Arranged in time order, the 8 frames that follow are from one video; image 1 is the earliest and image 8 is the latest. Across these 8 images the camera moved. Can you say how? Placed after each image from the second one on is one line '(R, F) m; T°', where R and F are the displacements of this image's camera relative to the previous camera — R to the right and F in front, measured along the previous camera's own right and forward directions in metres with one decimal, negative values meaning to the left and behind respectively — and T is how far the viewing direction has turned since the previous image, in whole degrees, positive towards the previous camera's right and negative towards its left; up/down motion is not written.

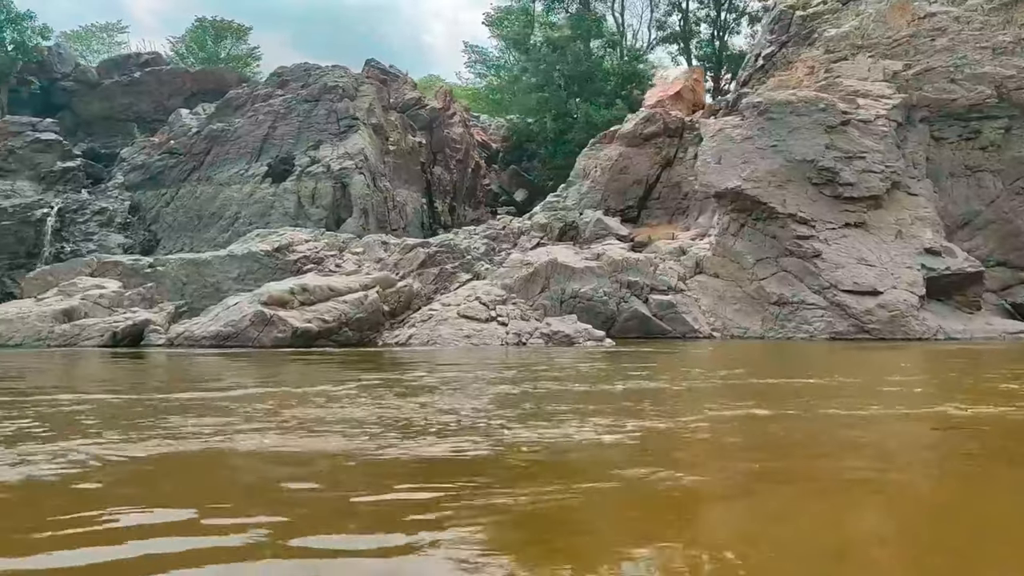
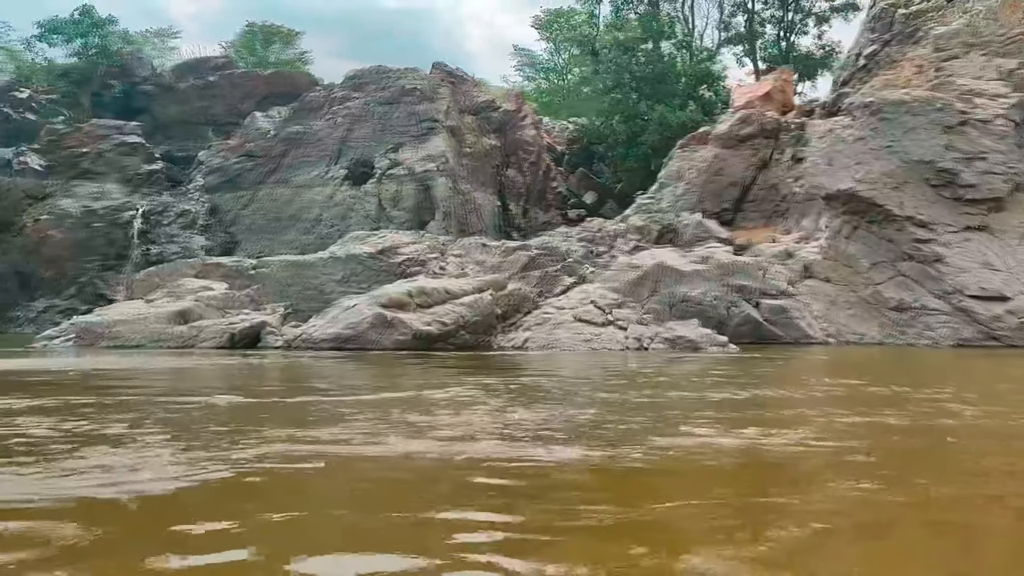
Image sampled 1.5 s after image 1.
(-1.1, +0.2) m; -2°
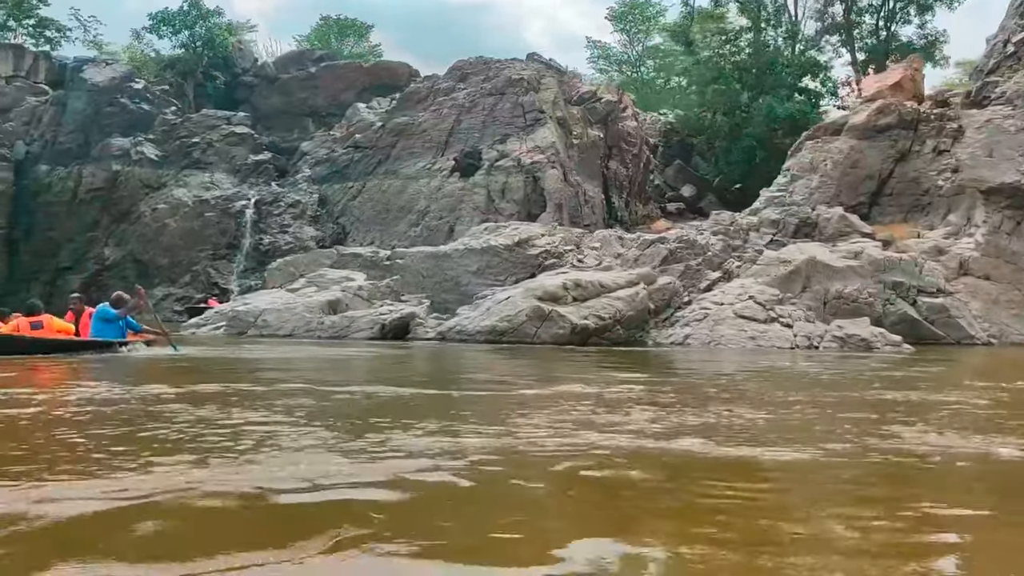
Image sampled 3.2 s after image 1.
(-1.4, +0.3) m; -3°
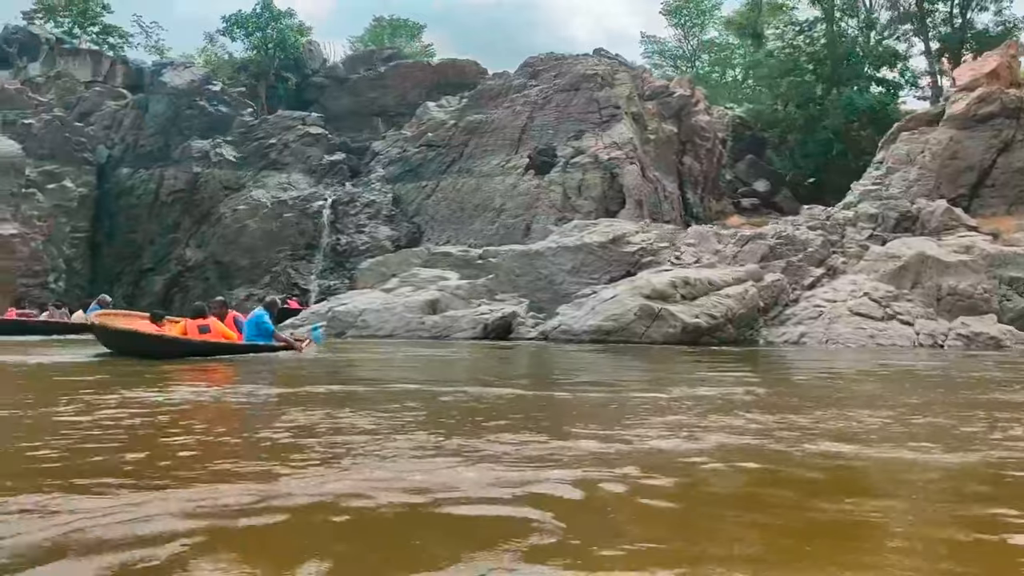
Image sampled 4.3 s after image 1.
(-0.8, +0.2) m; -3°
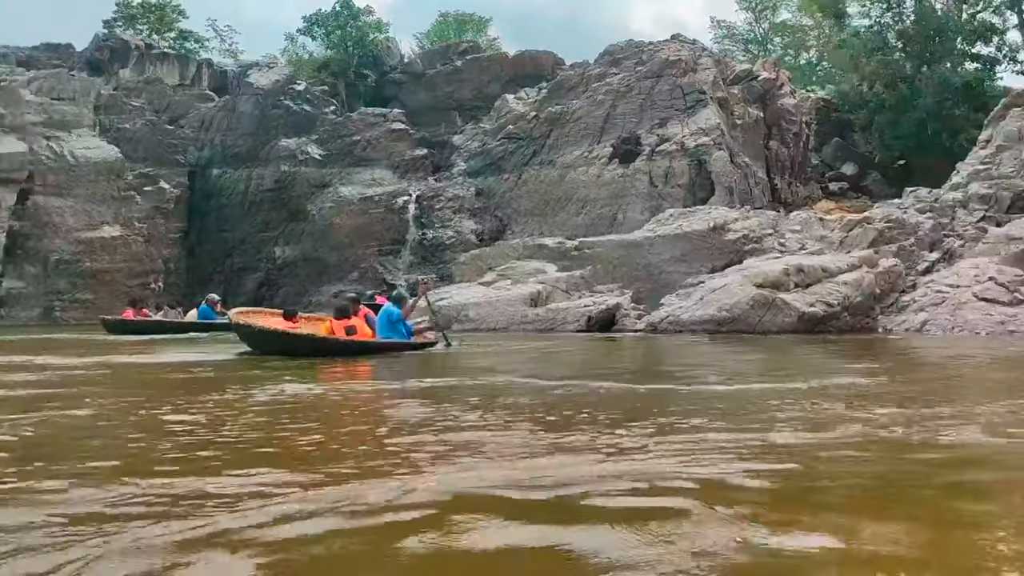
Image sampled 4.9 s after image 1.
(-0.5, +0.2) m; -4°
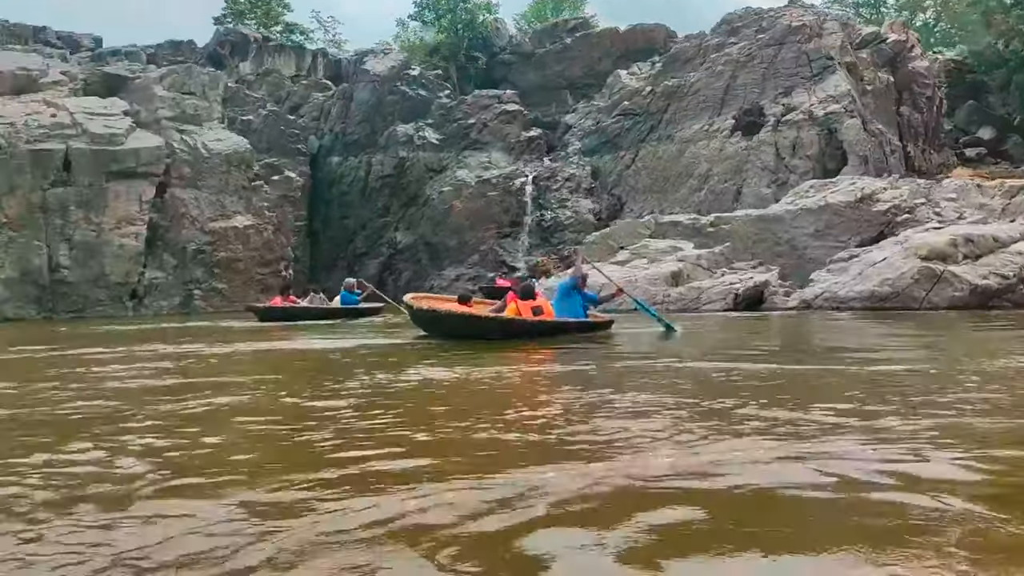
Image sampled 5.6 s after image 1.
(-0.6, +0.2) m; -6°
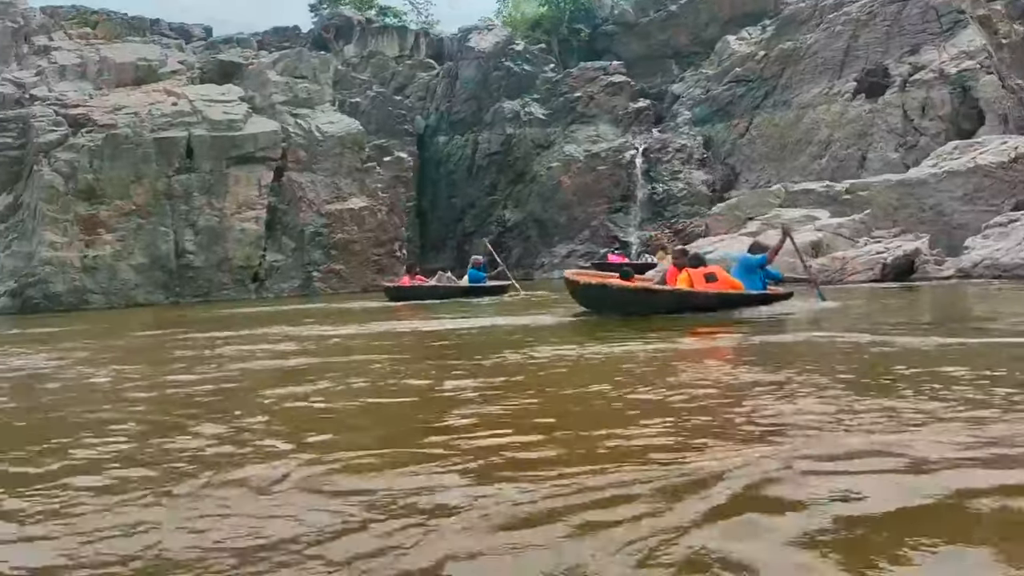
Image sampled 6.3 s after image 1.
(-0.5, +0.3) m; -6°
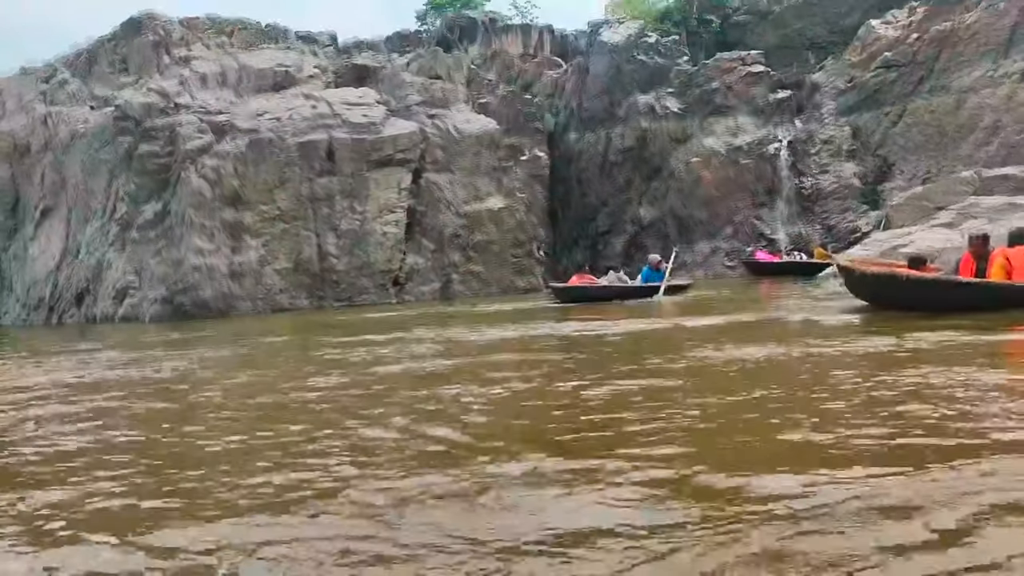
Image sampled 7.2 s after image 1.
(-1.0, +0.6) m; -6°
